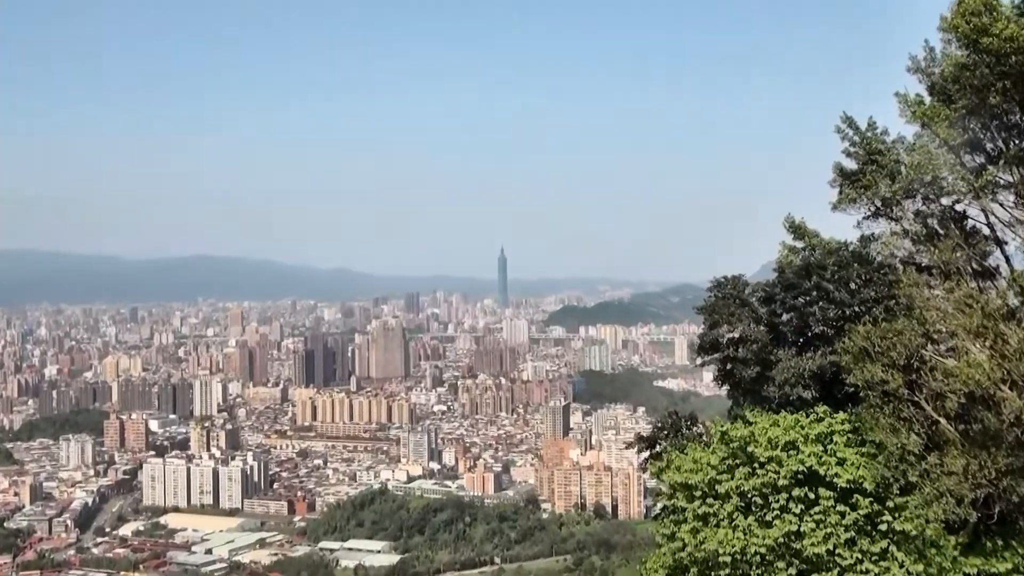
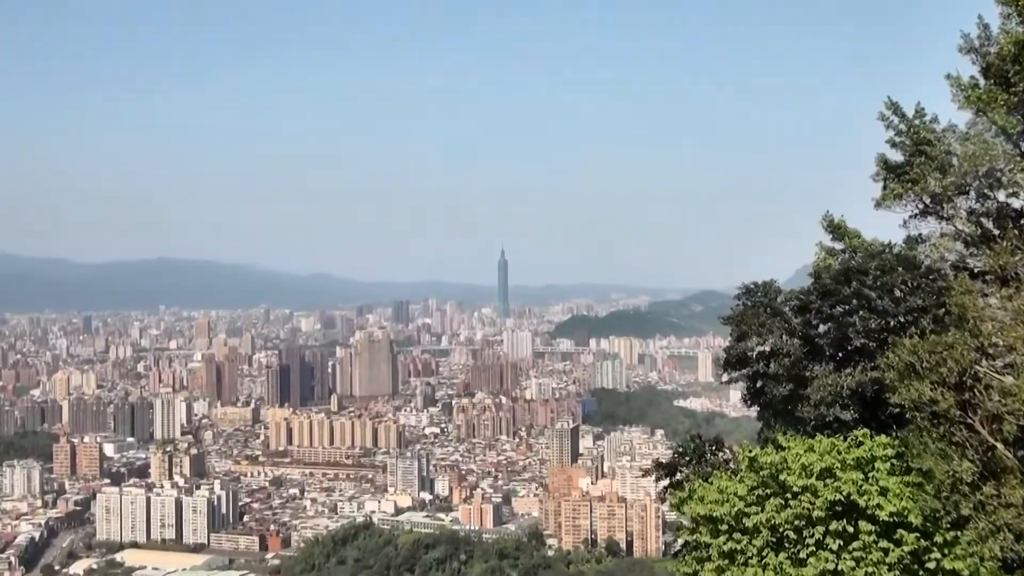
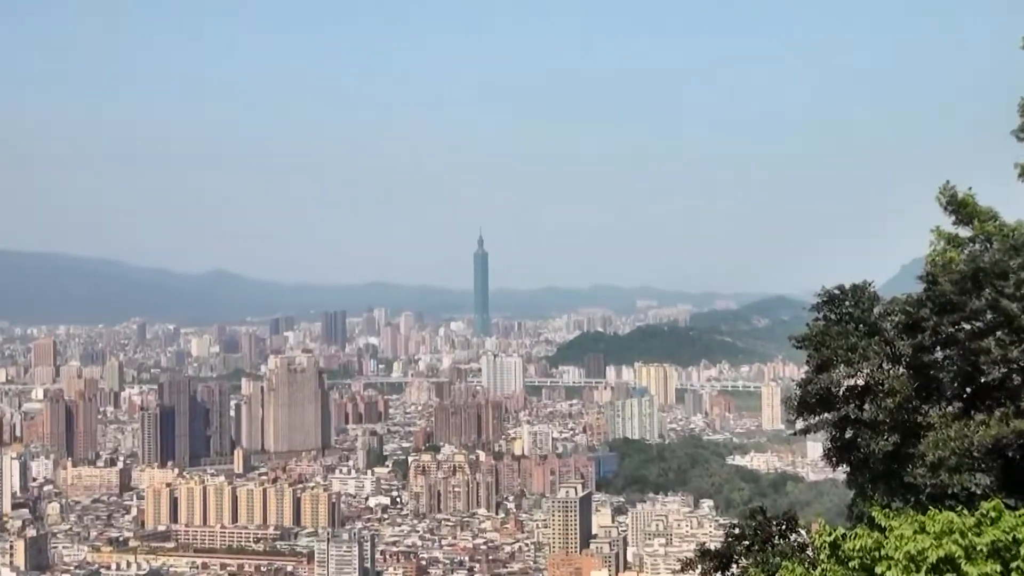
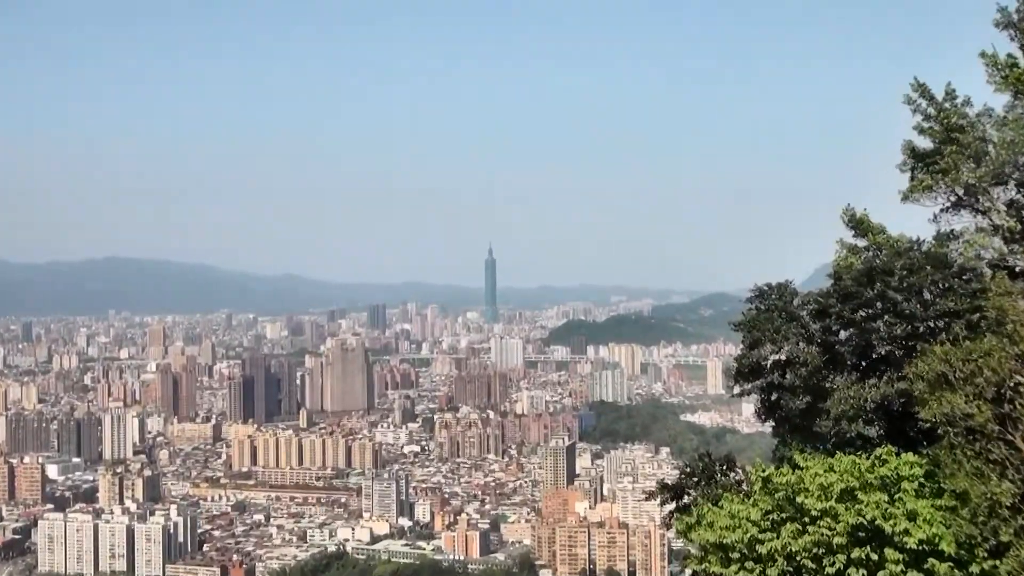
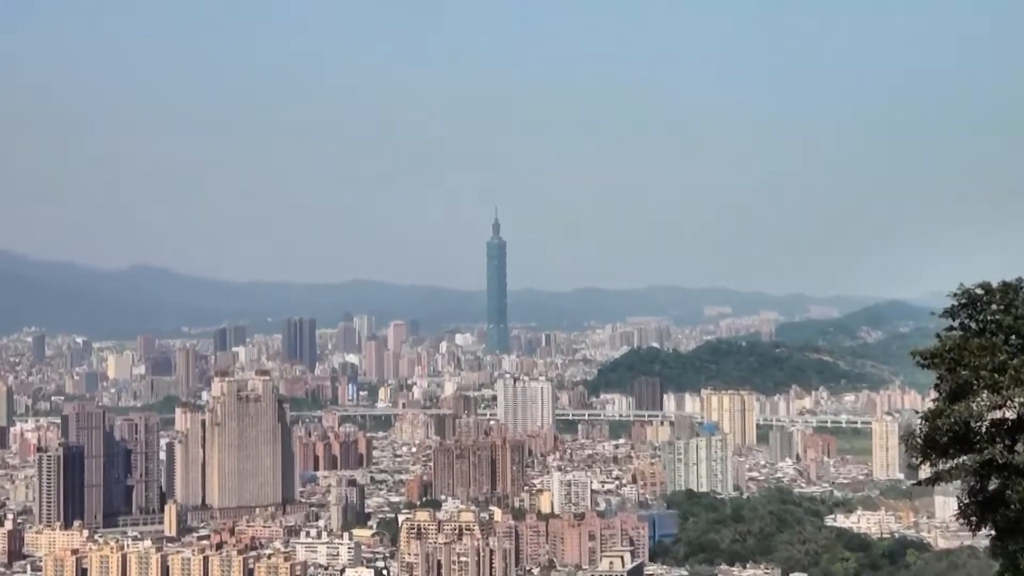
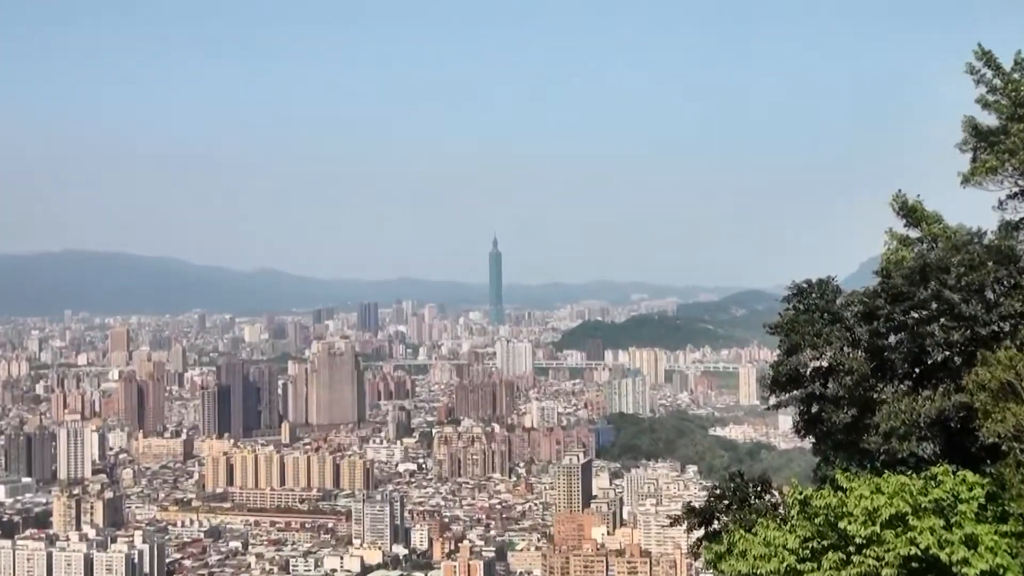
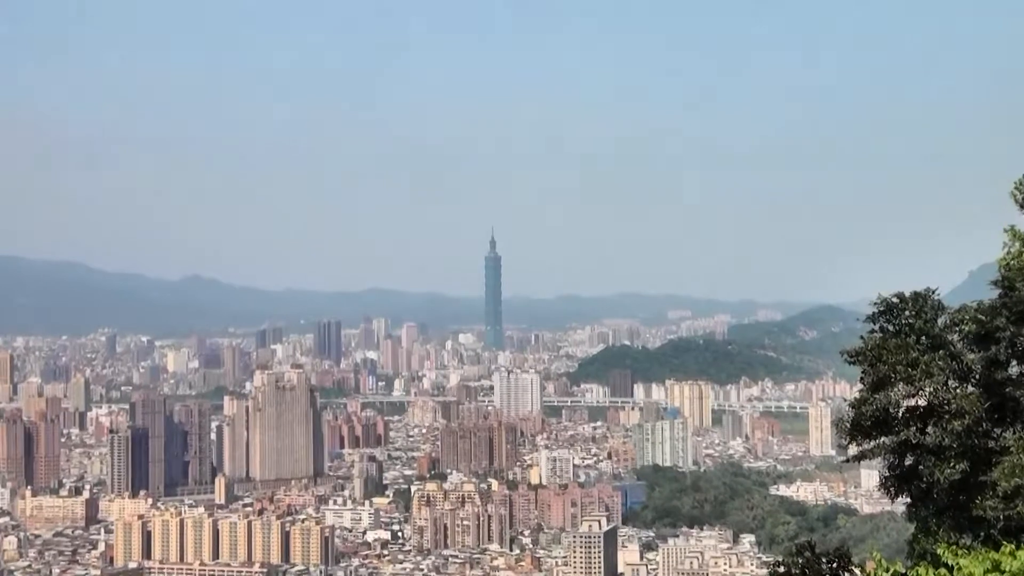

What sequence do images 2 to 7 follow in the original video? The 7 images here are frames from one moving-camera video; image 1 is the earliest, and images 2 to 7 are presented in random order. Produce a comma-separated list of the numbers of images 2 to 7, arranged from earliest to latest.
2, 4, 6, 3, 7, 5
